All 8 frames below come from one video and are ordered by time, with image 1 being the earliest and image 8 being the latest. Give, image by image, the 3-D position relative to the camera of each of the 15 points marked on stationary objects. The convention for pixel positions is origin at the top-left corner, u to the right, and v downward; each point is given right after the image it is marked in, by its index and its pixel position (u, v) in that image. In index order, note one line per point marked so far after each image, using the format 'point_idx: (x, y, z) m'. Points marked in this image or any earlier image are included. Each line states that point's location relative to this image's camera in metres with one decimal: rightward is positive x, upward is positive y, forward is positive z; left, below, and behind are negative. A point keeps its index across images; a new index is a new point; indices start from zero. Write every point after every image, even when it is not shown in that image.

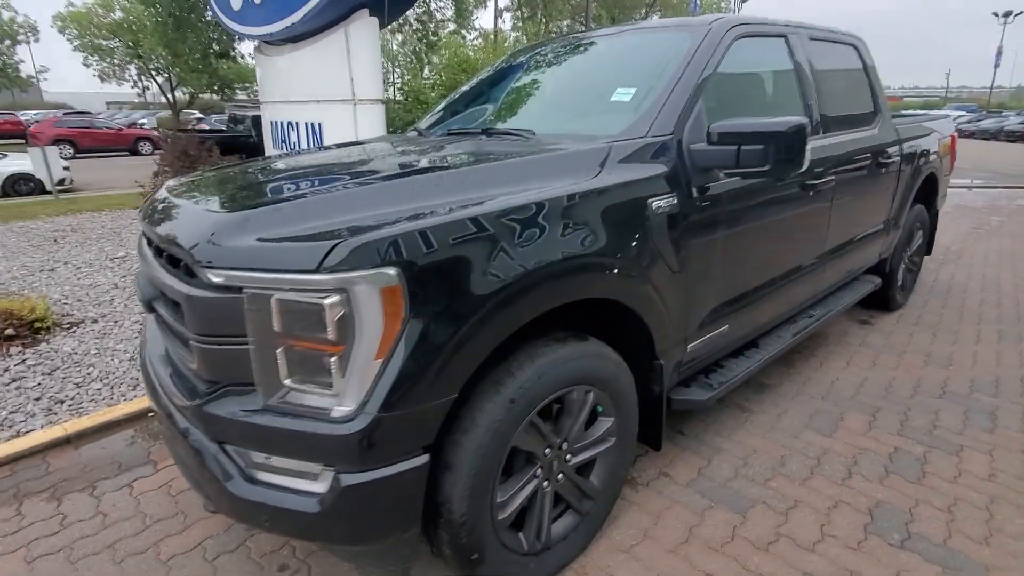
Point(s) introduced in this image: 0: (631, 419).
0: (+0.5, -0.6, +2.2) m
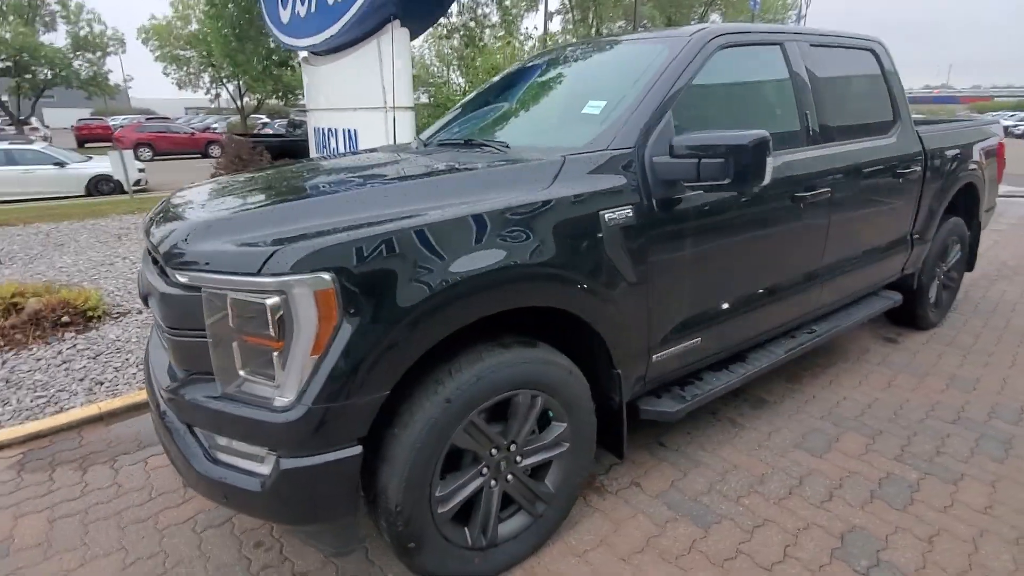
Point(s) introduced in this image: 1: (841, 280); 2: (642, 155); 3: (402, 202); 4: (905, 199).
0: (+0.3, -0.6, +2.2) m
1: (+2.2, 0.0, +3.4) m
2: (+0.5, +0.6, +2.2) m
3: (-0.4, +0.3, +1.9) m
4: (+2.8, +0.6, +3.6) m
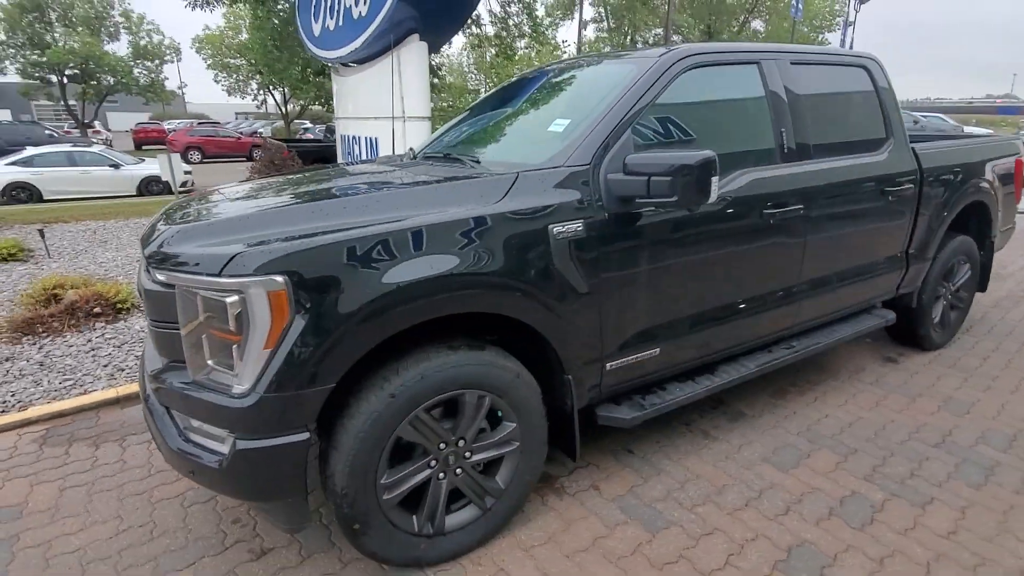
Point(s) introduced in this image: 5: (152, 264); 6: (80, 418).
0: (+0.1, -0.6, +2.4) m
1: (+2.1, -0.1, +3.4) m
2: (+0.4, +0.5, +2.4) m
3: (-0.7, +0.3, +2.0) m
4: (+2.7, +0.5, +3.6) m
5: (-1.4, +0.1, +2.0) m
6: (-3.0, -0.9, +3.5) m
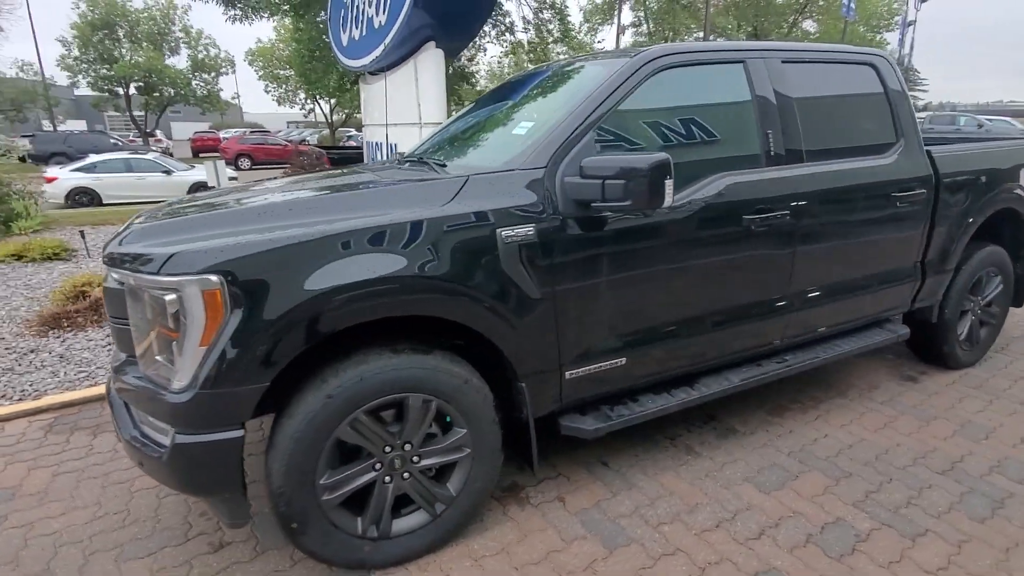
0: (-0.1, -0.7, +2.3) m
1: (+1.9, -0.1, +3.2) m
2: (+0.2, +0.5, +2.3) m
3: (-0.9, +0.3, +2.1) m
4: (+2.6, +0.4, +3.3) m
5: (-1.6, +0.1, +2.1) m
6: (-3.1, -0.9, +3.7) m
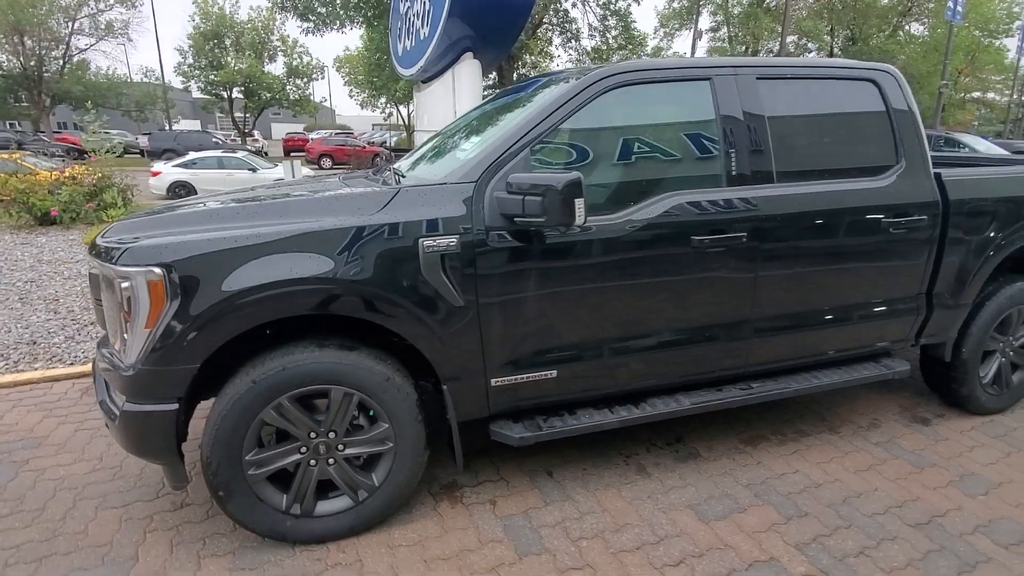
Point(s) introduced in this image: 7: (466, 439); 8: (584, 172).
0: (-0.5, -0.7, +2.5) m
1: (+1.7, -0.3, +3.0) m
2: (-0.1, +0.5, +2.4) m
3: (-1.2, +0.3, +2.3) m
4: (+2.4, +0.2, +3.1) m
5: (-2.0, +0.2, +2.4) m
6: (-3.3, -0.7, +4.2) m
7: (-0.3, -1.0, +3.3) m
8: (+0.4, +0.6, +2.6) m
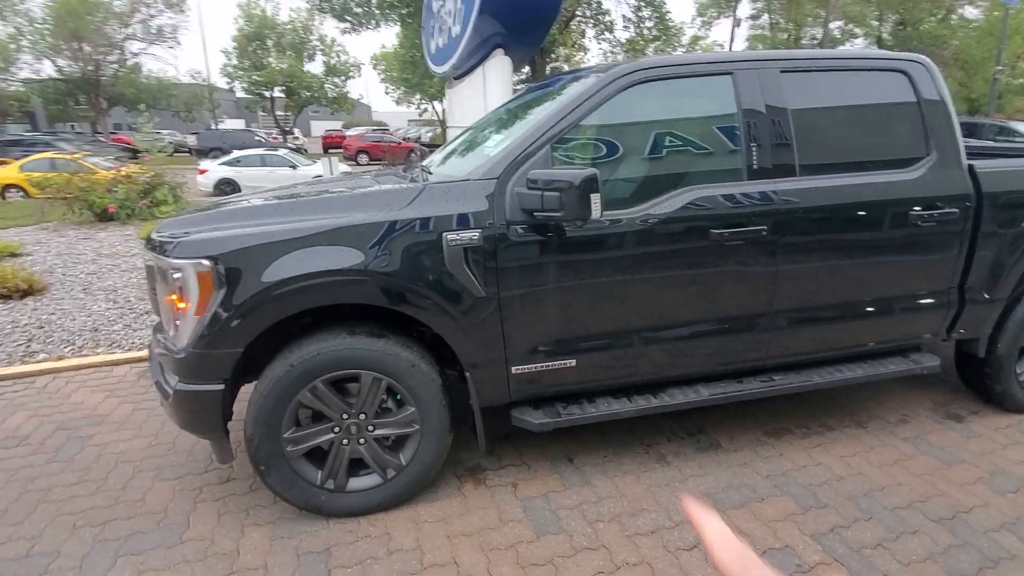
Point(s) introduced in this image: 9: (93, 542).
0: (-0.4, -0.6, +2.6) m
1: (+1.8, -0.3, +3.0) m
2: (0.0, +0.5, +2.5) m
3: (-1.1, +0.4, +2.5) m
4: (+2.5, +0.2, +3.0) m
5: (-1.9, +0.2, +2.7) m
6: (-3.0, -0.7, +4.5) m
7: (-0.2, -0.9, +3.5) m
8: (+0.5, +0.7, +2.7) m
9: (-2.1, -1.3, +2.6) m
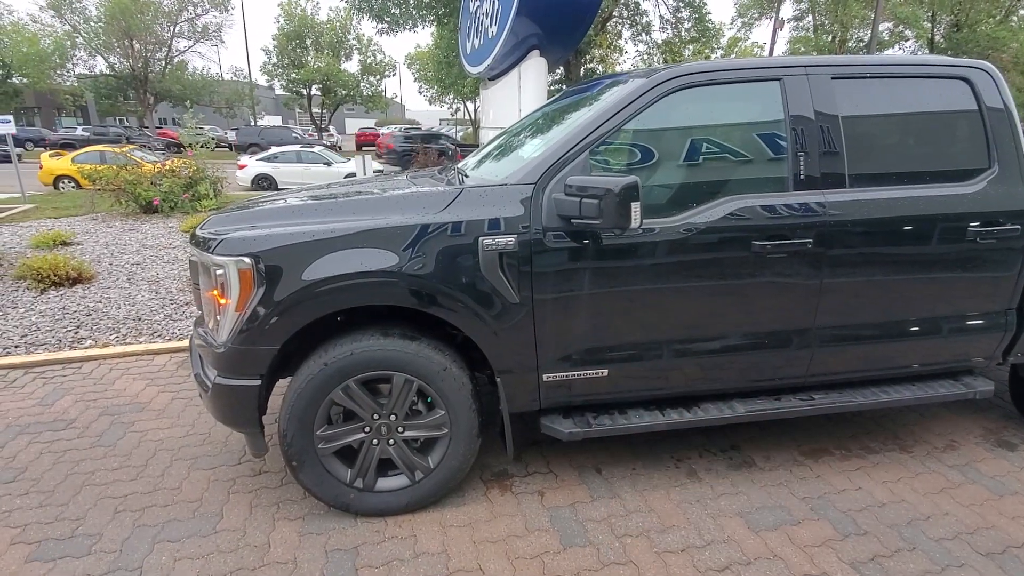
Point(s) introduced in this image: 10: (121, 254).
0: (-0.2, -0.7, +2.6) m
1: (+2.0, -0.4, +2.9) m
2: (+0.1, +0.5, +2.5) m
3: (-1.0, +0.4, +2.5) m
4: (+2.7, +0.1, +2.9) m
5: (-1.7, +0.2, +2.7) m
6: (-2.8, -0.6, +4.6) m
7: (0.0, -1.0, +3.4) m
8: (+0.7, +0.6, +2.7) m
9: (-2.0, -1.2, +2.6) m
10: (-5.7, +0.5, +7.4) m
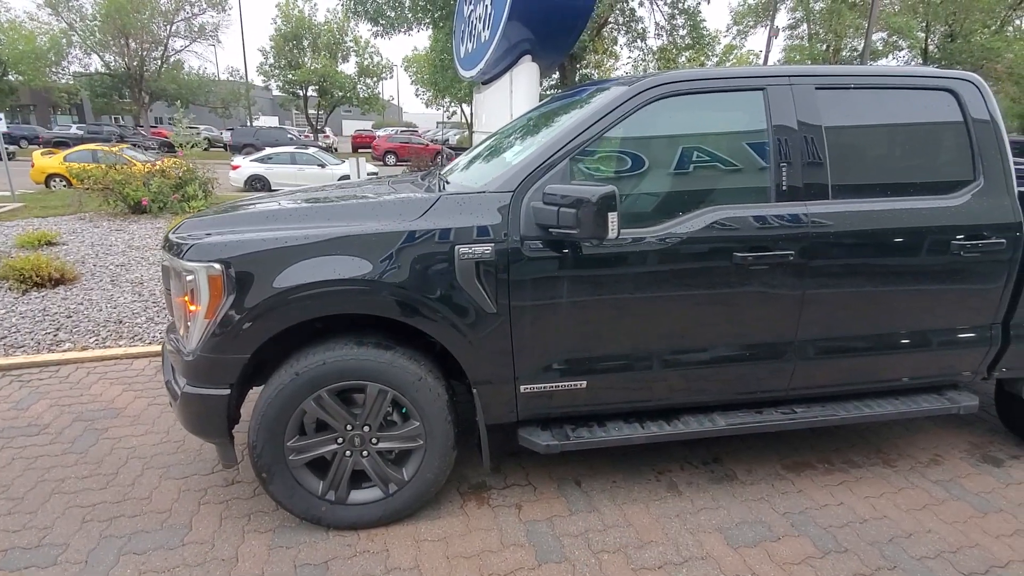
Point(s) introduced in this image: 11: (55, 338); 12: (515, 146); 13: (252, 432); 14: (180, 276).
0: (-0.4, -0.7, +2.5) m
1: (+1.9, -0.4, +2.9) m
2: (0.0, +0.4, +2.5) m
3: (-1.1, +0.3, +2.5) m
4: (+2.6, 0.0, +2.9) m
5: (-1.8, +0.2, +2.7) m
6: (-2.9, -0.6, +4.6) m
7: (-0.1, -1.0, +3.4) m
8: (+0.6, +0.5, +2.6) m
9: (-2.1, -1.3, +2.6) m
10: (-5.9, +0.5, +7.3) m
11: (-4.3, -0.5, +4.8) m
12: (0.0, +0.8, +2.9) m
13: (-1.3, -0.7, +2.4) m
14: (-1.6, +0.1, +2.4) m
